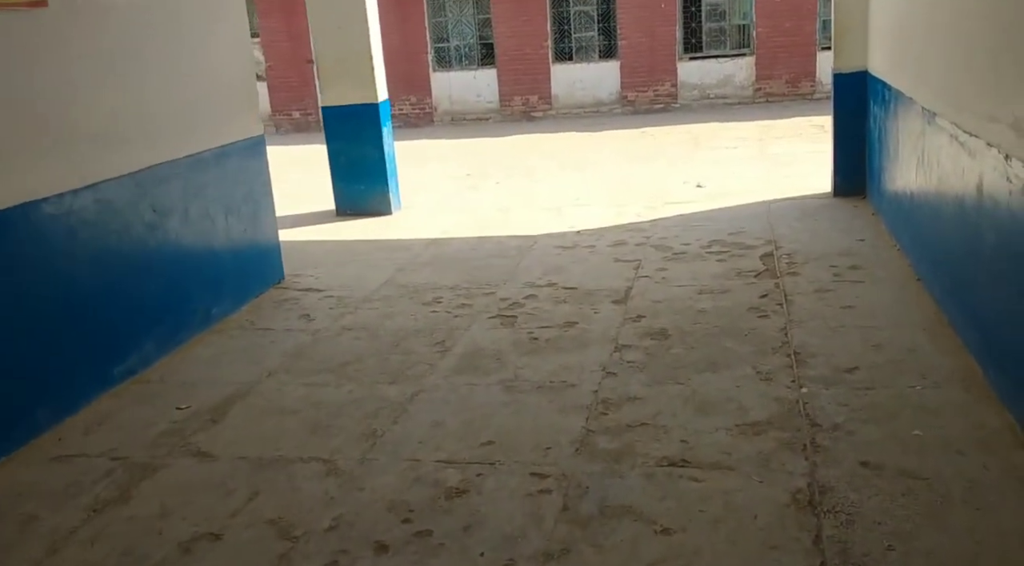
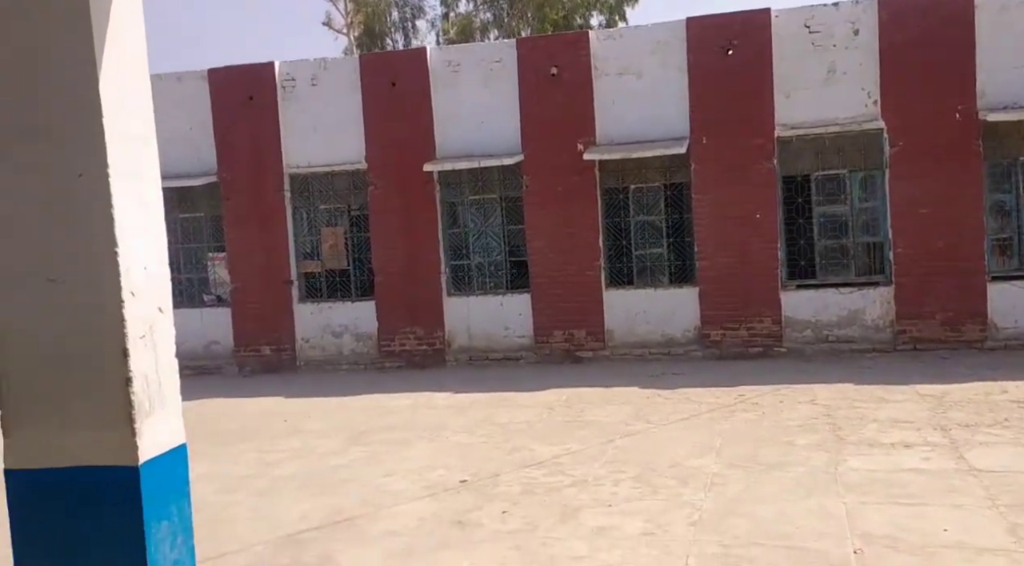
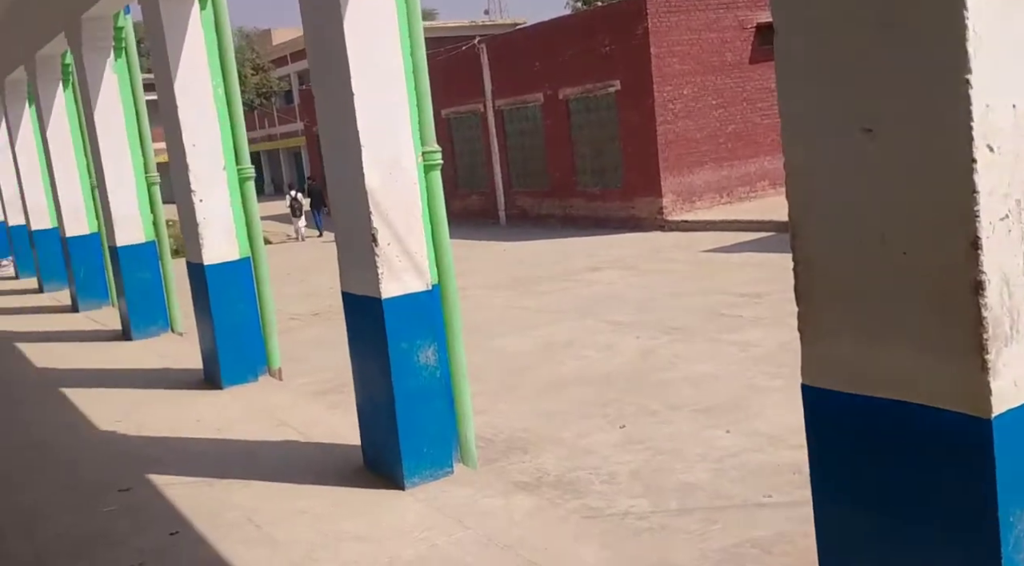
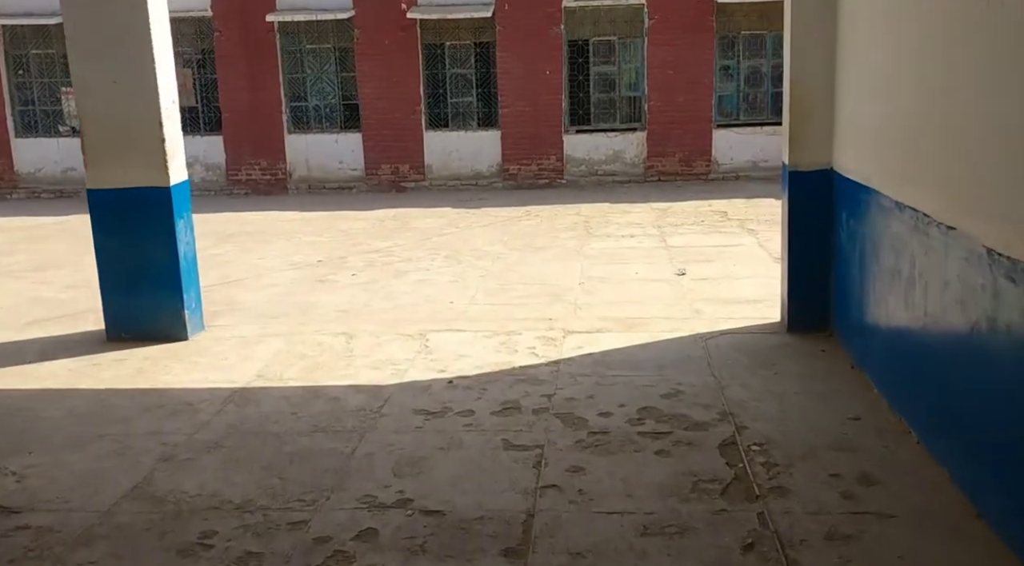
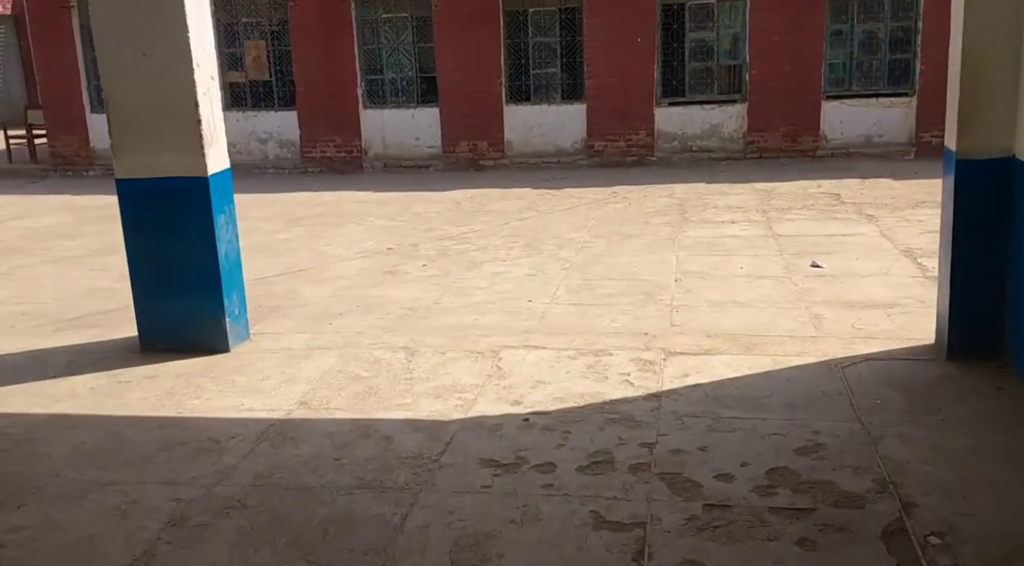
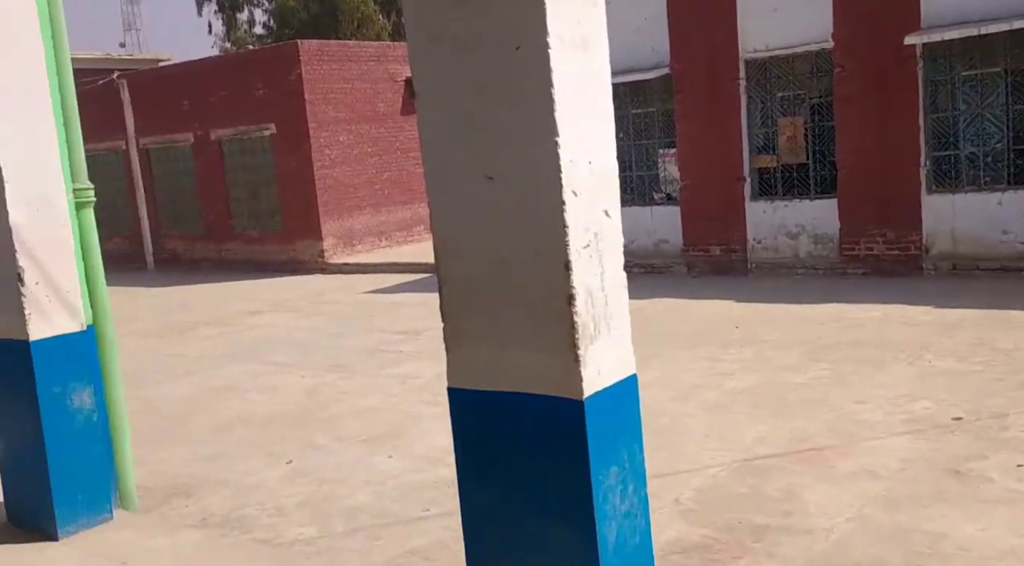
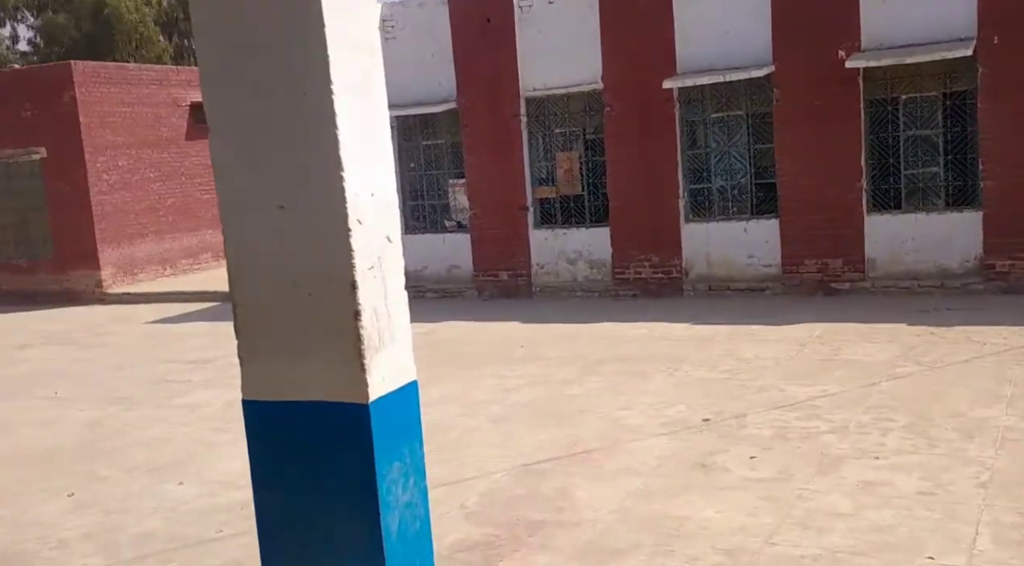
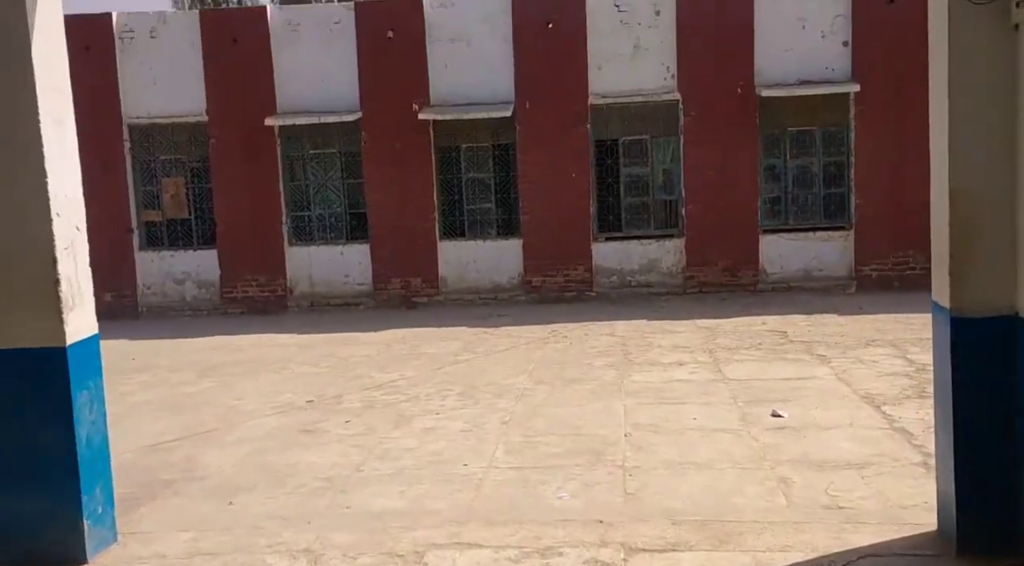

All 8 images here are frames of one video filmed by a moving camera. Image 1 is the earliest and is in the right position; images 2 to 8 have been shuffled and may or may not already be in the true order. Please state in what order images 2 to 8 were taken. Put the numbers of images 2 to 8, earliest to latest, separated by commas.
4, 5, 8, 2, 7, 6, 3
